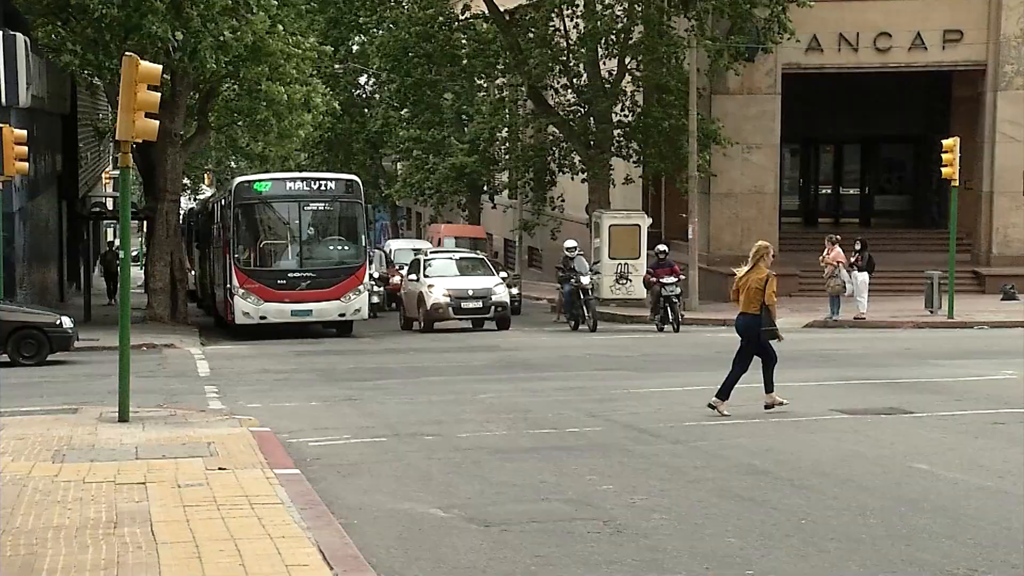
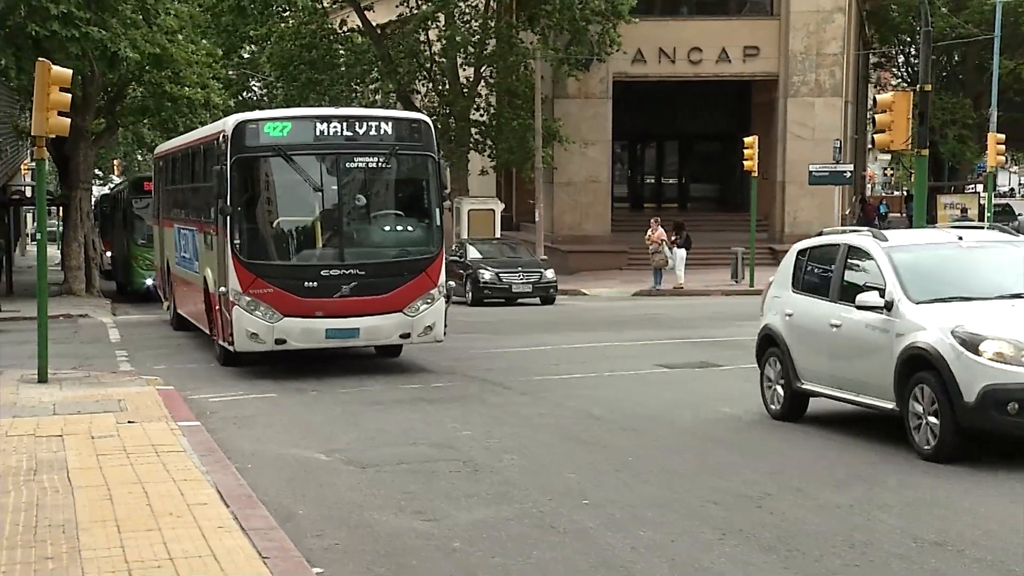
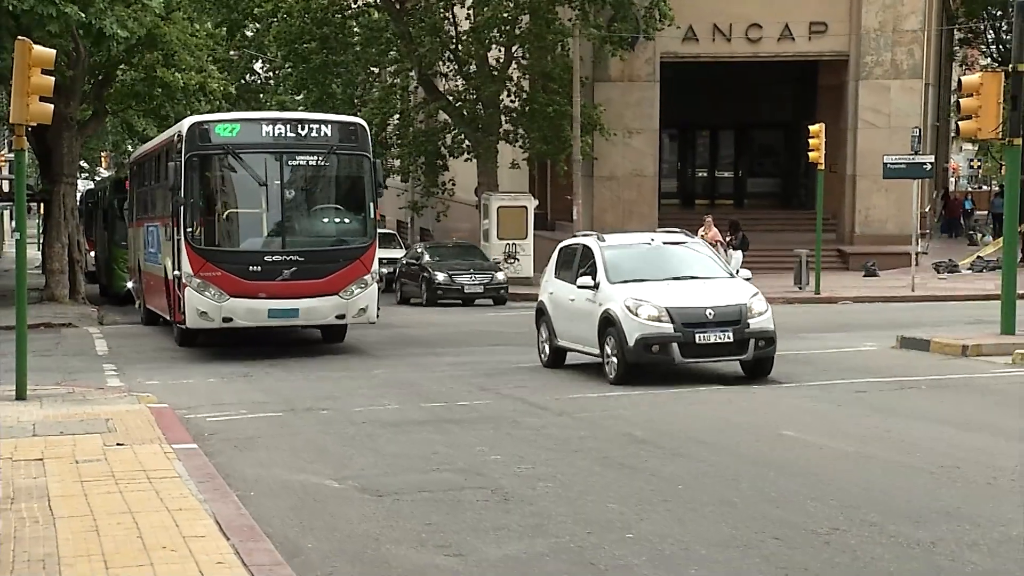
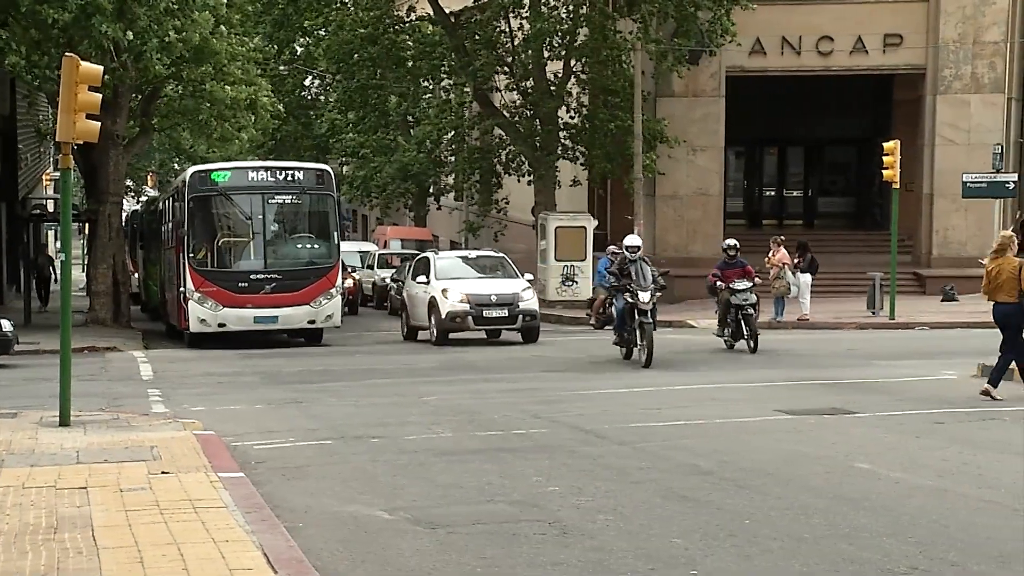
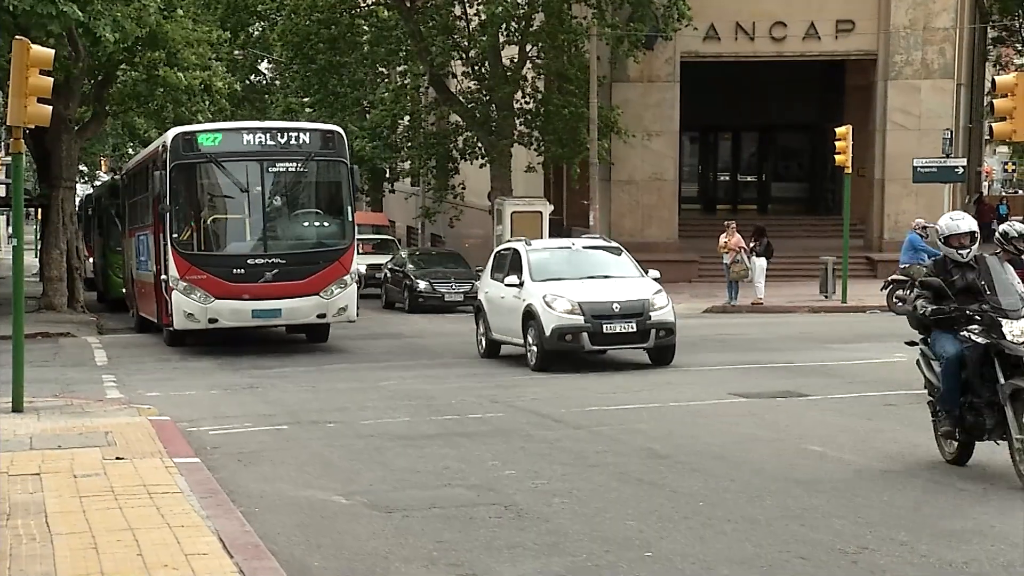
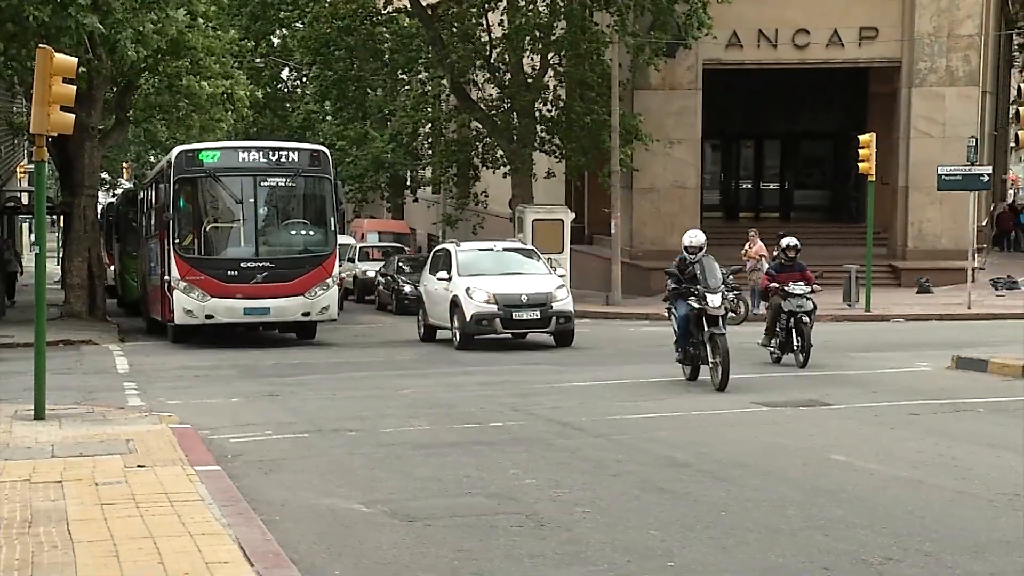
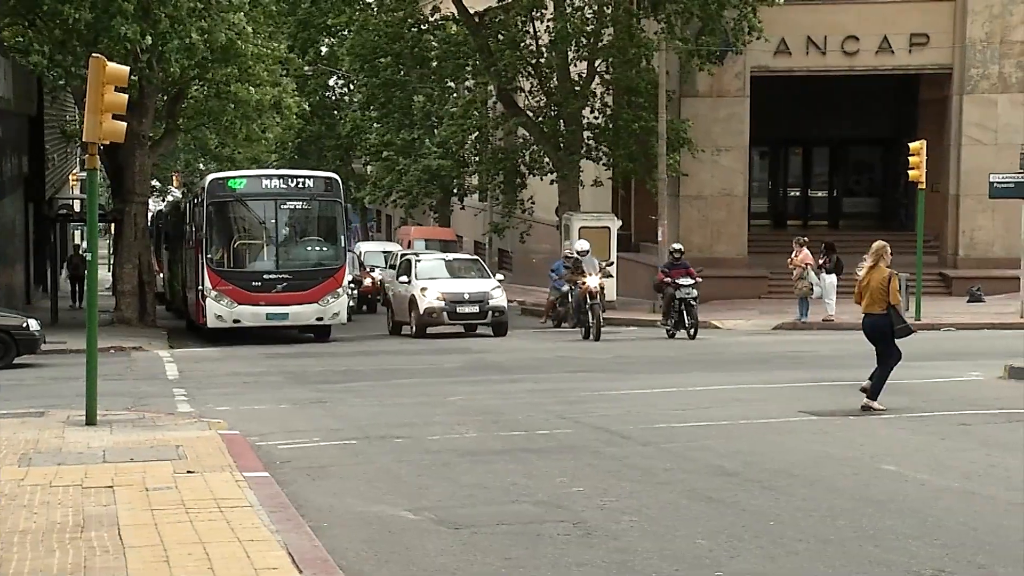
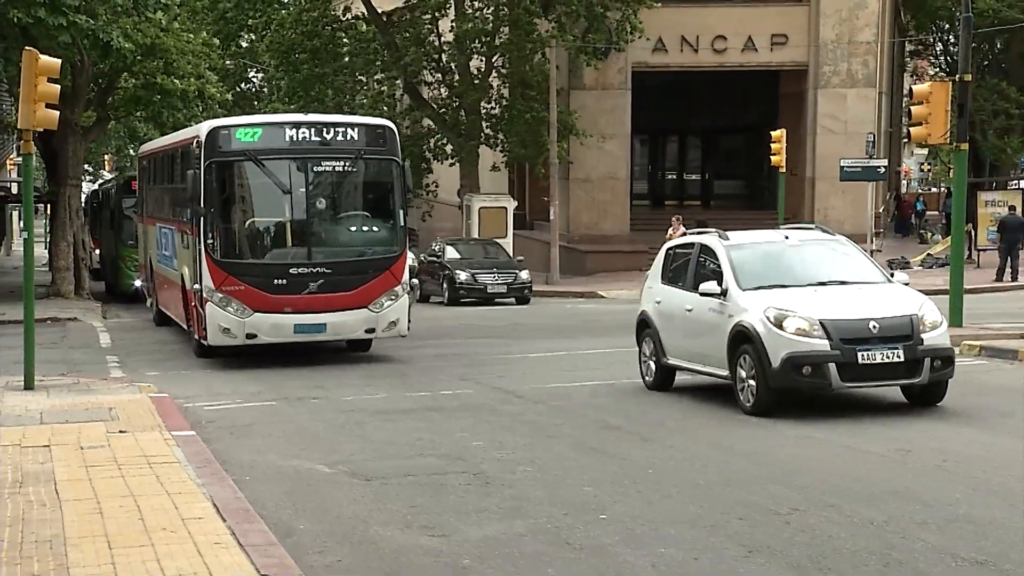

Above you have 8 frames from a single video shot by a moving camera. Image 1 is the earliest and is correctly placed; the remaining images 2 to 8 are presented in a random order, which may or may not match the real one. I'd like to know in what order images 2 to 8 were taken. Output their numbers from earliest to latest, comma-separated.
7, 4, 6, 5, 3, 8, 2
